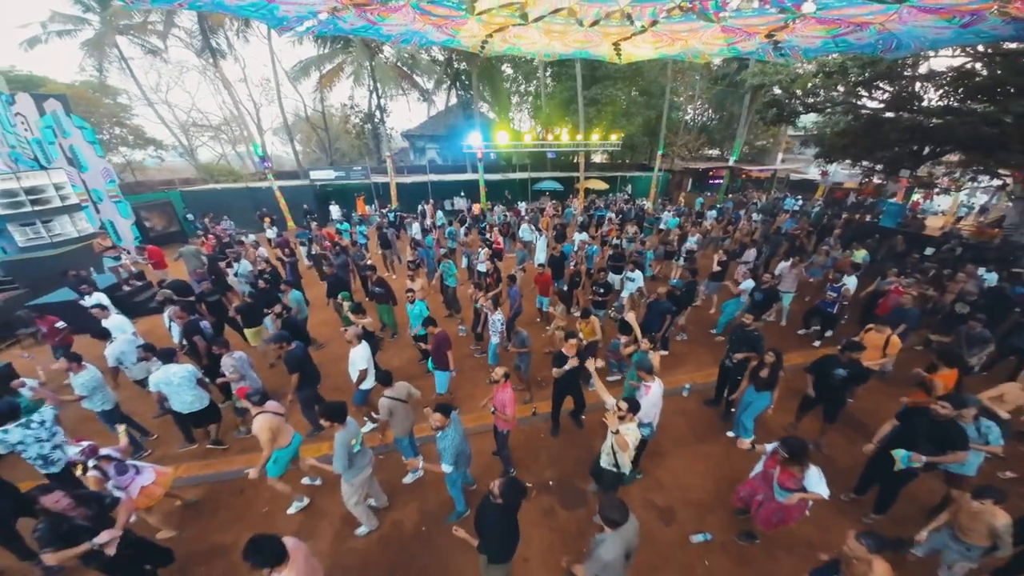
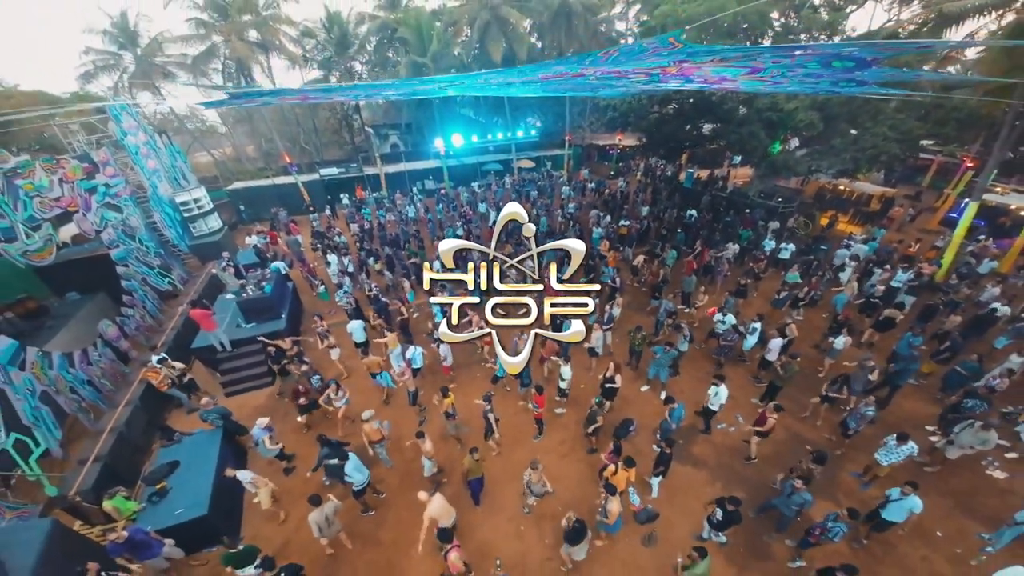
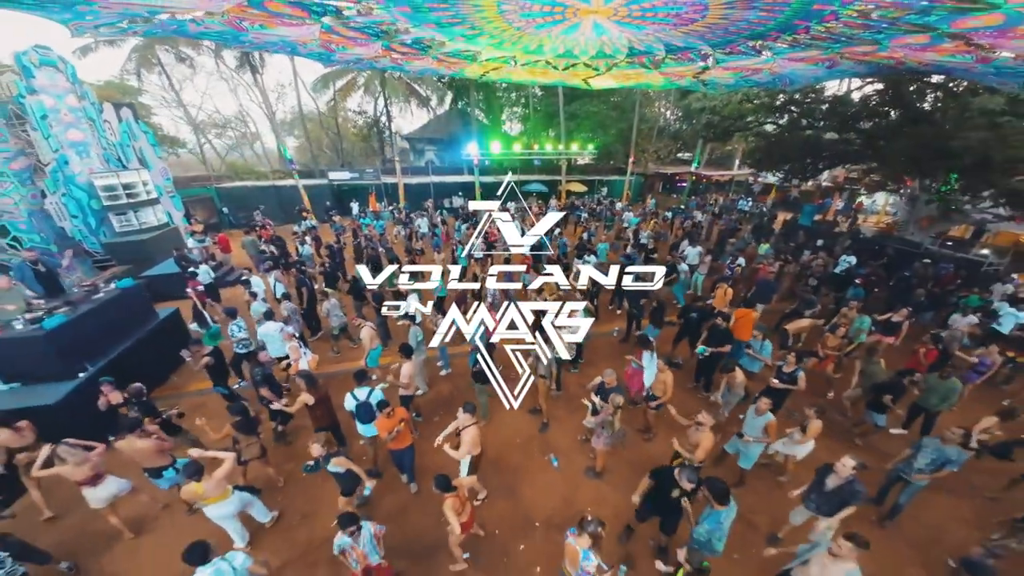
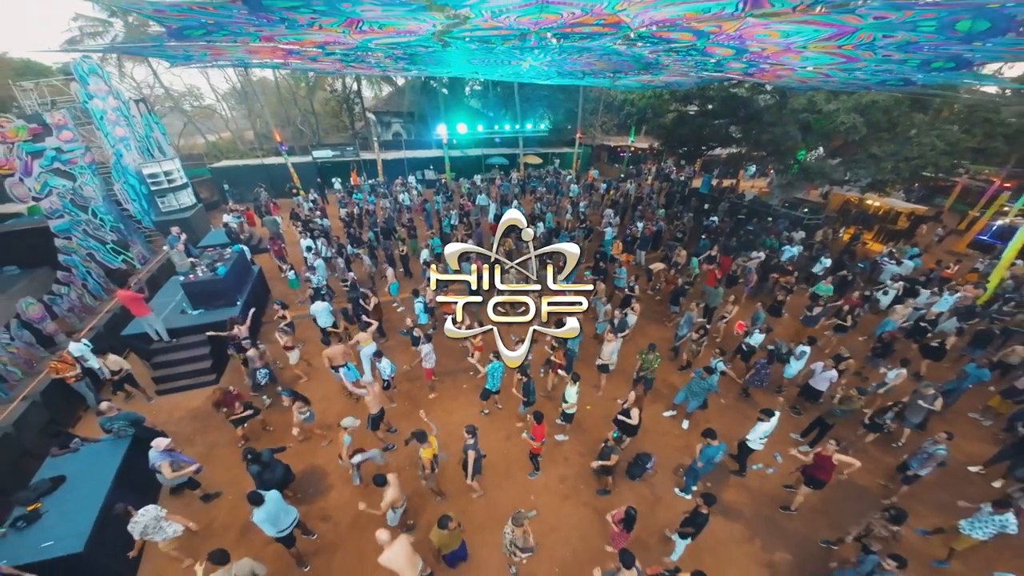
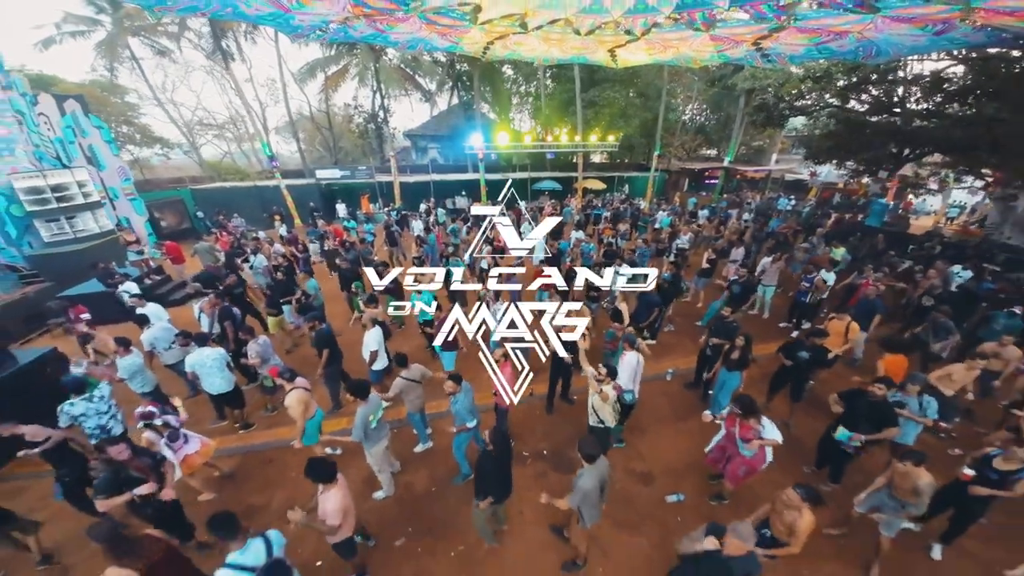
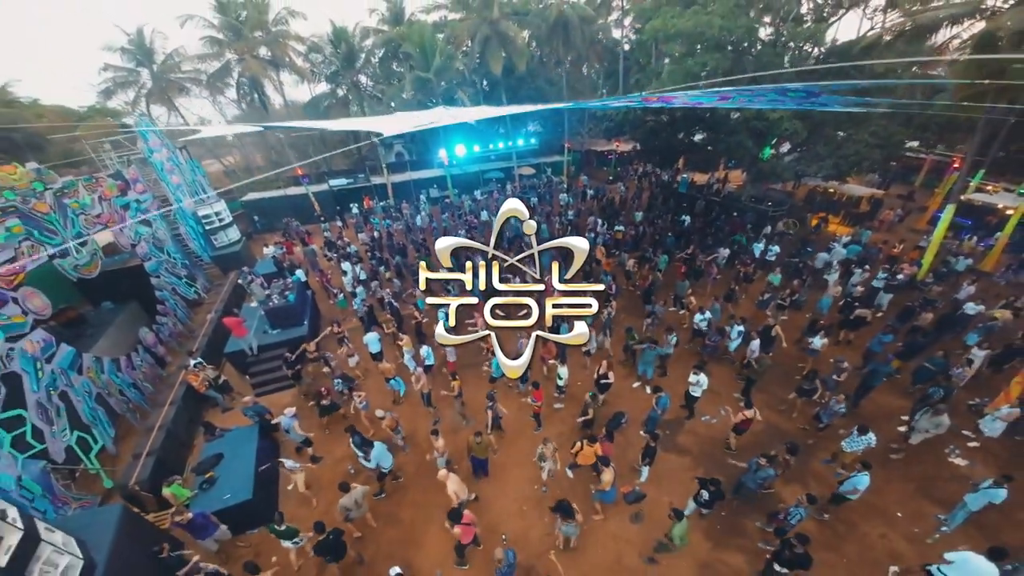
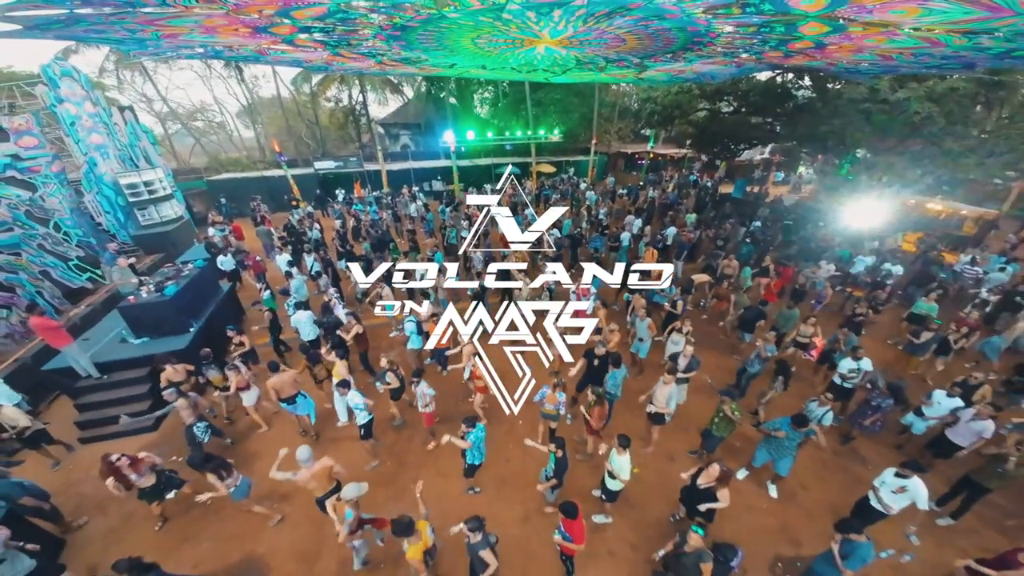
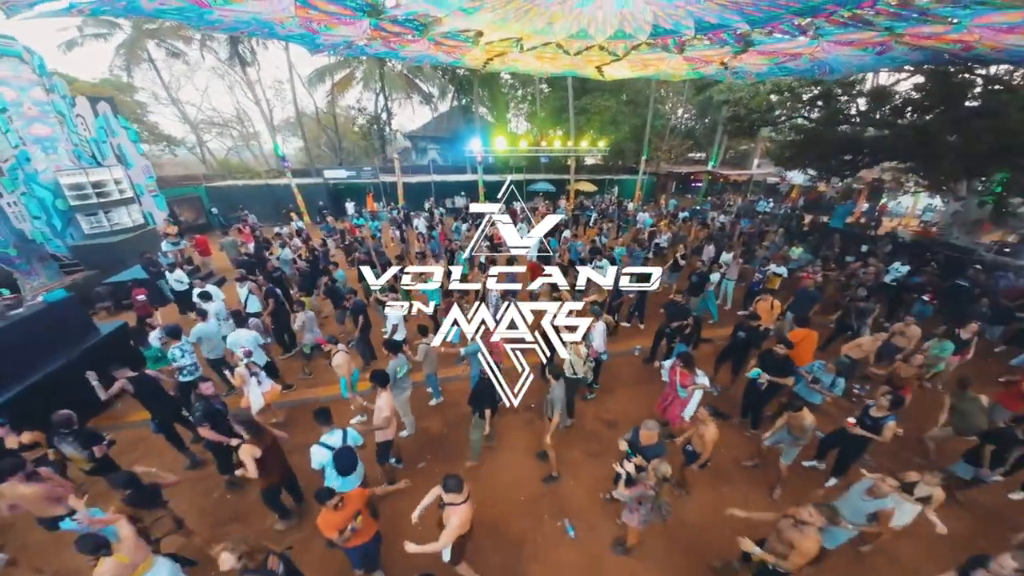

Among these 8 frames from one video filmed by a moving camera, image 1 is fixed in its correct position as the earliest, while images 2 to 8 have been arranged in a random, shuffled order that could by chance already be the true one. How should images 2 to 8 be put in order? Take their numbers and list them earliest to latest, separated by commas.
5, 8, 3, 7, 4, 2, 6
